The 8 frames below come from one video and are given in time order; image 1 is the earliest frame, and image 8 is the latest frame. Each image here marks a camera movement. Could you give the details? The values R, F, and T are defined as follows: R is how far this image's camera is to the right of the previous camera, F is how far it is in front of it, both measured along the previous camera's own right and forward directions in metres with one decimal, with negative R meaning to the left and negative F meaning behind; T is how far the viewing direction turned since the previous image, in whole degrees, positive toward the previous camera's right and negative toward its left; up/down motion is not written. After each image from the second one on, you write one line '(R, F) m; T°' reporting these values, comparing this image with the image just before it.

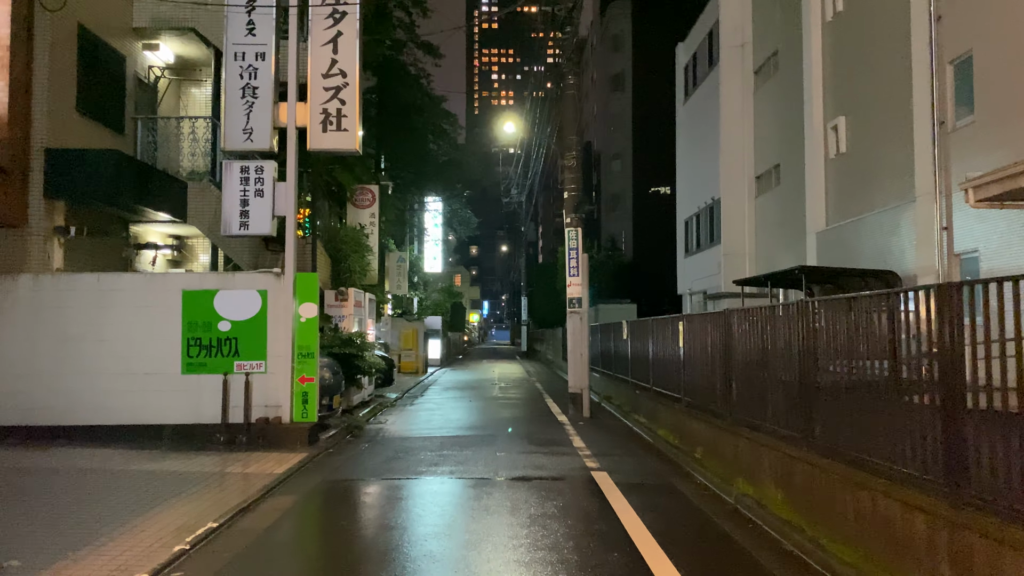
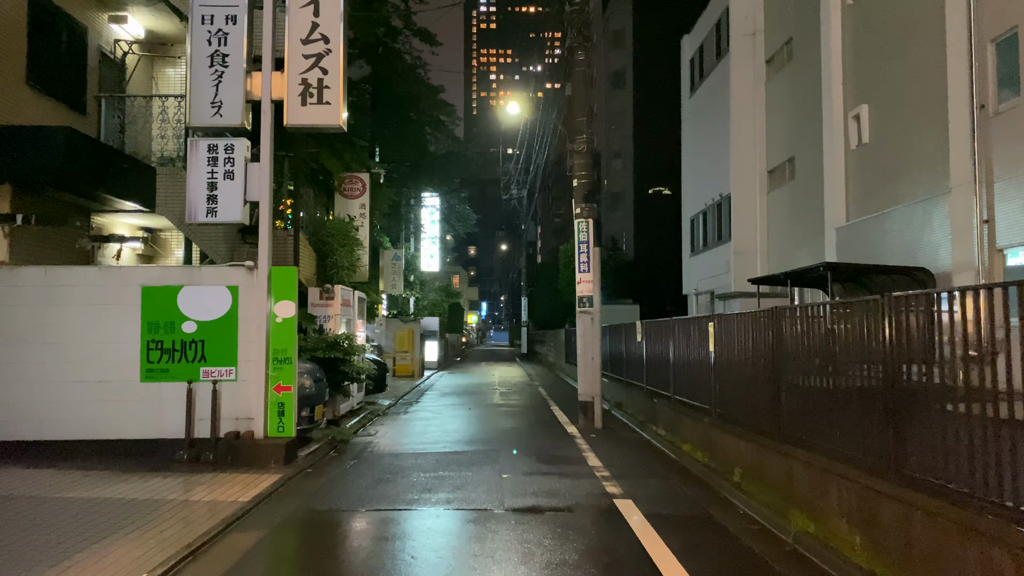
(-0.1, +1.3) m; 0°
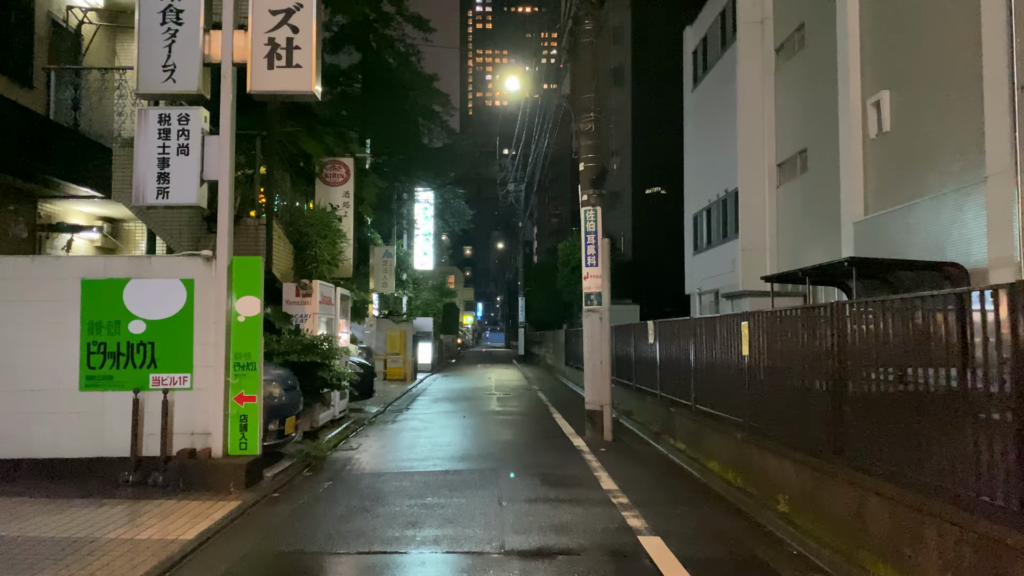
(-0.1, +1.3) m; 0°
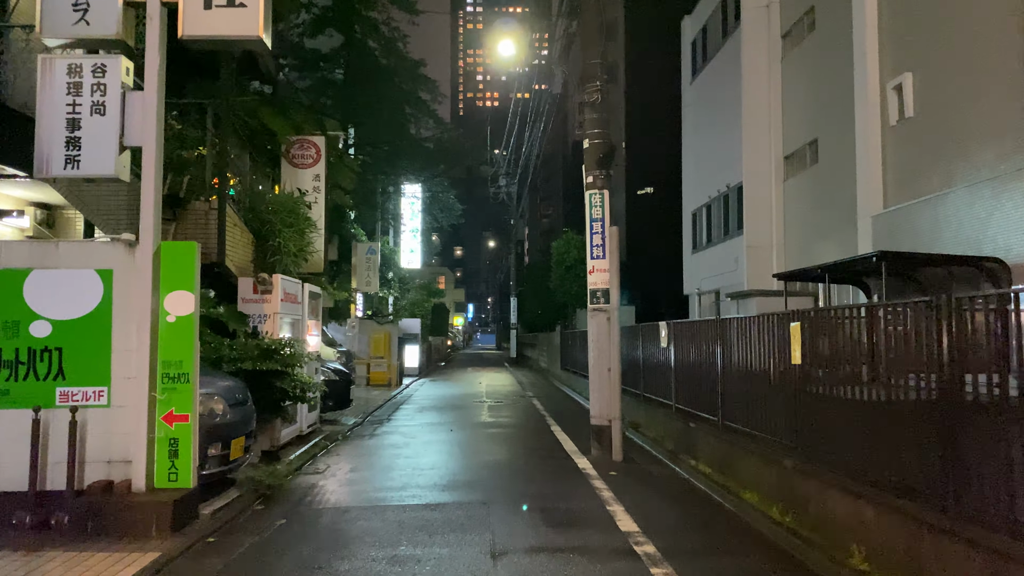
(0.0, +1.5) m; +1°
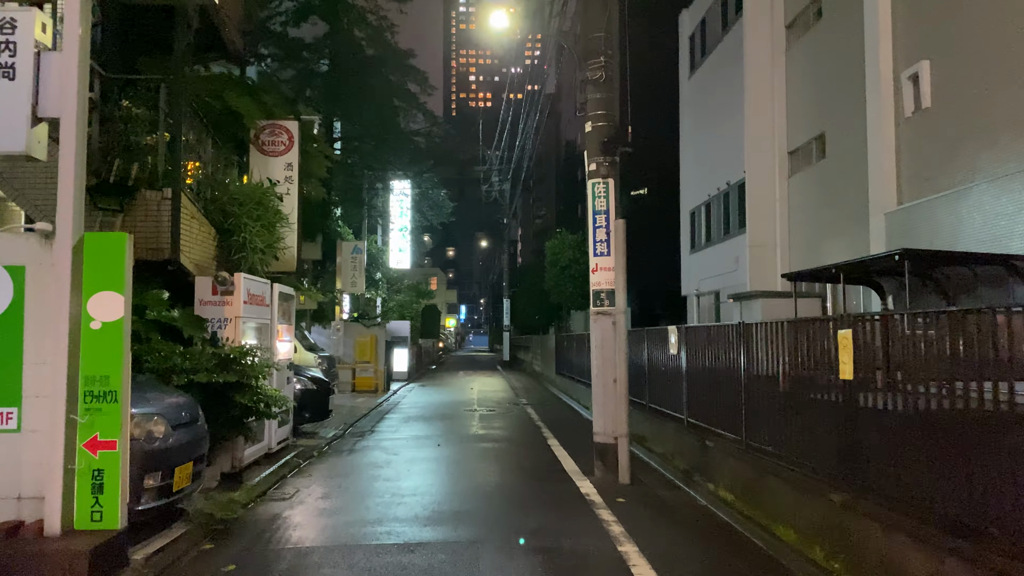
(0.0, +1.1) m; +1°
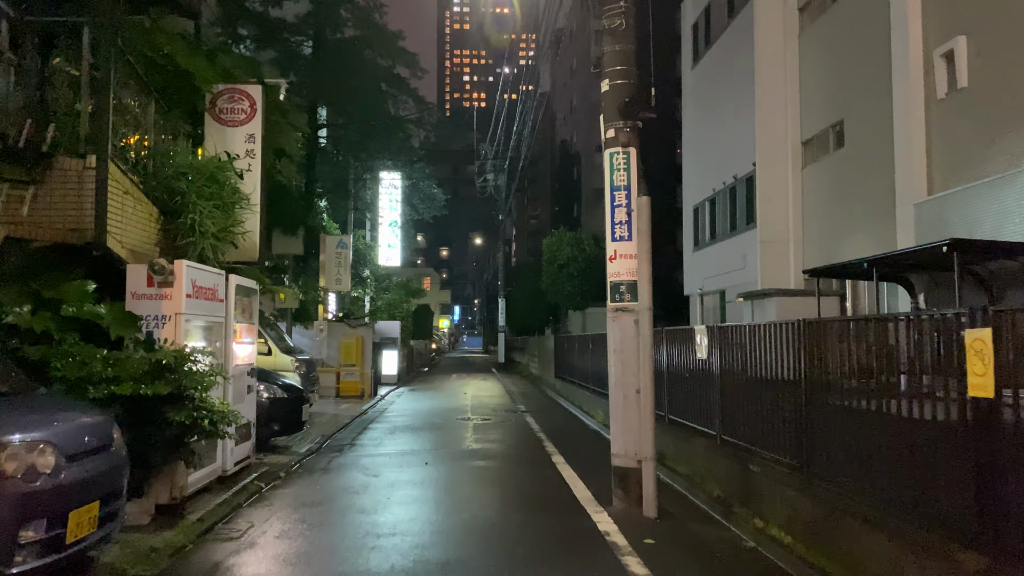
(-0.1, +1.5) m; 0°
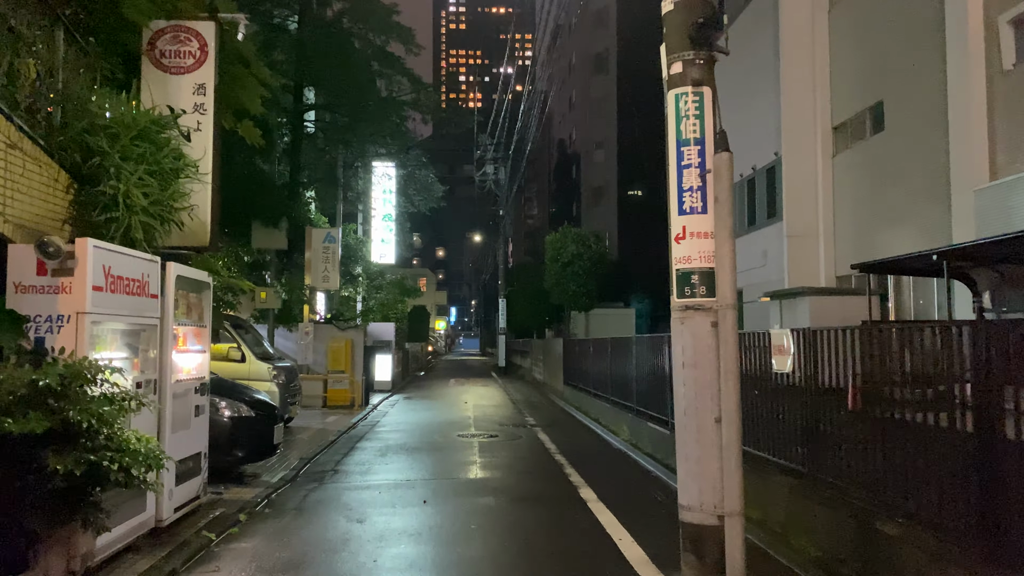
(-0.2, +1.9) m; 0°
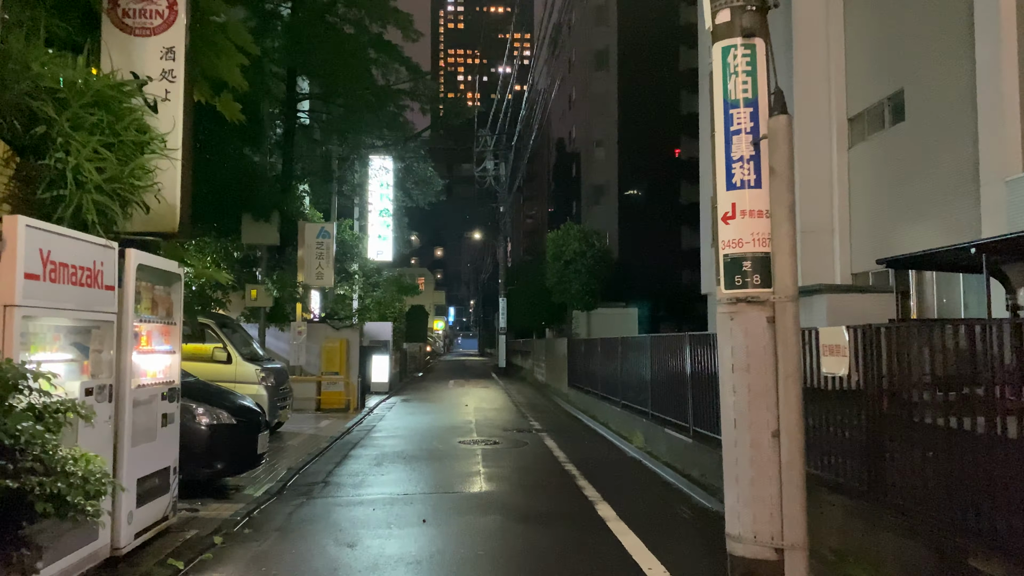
(-0.1, +0.8) m; 0°
